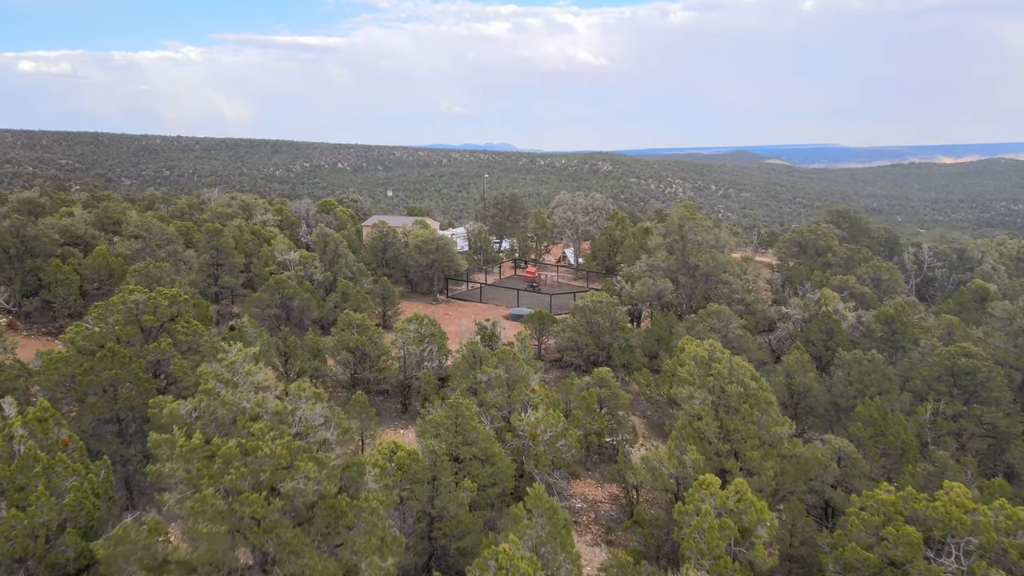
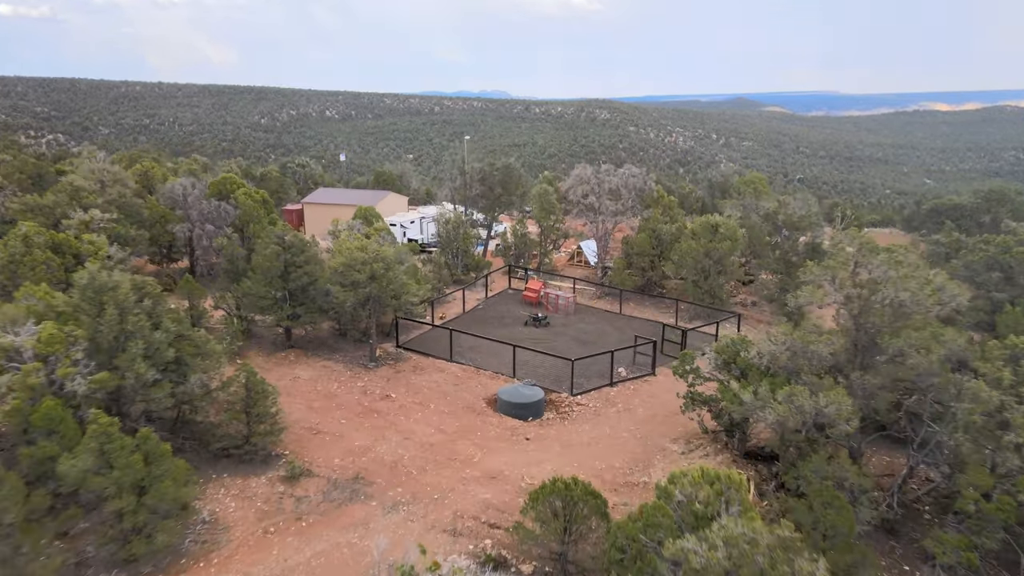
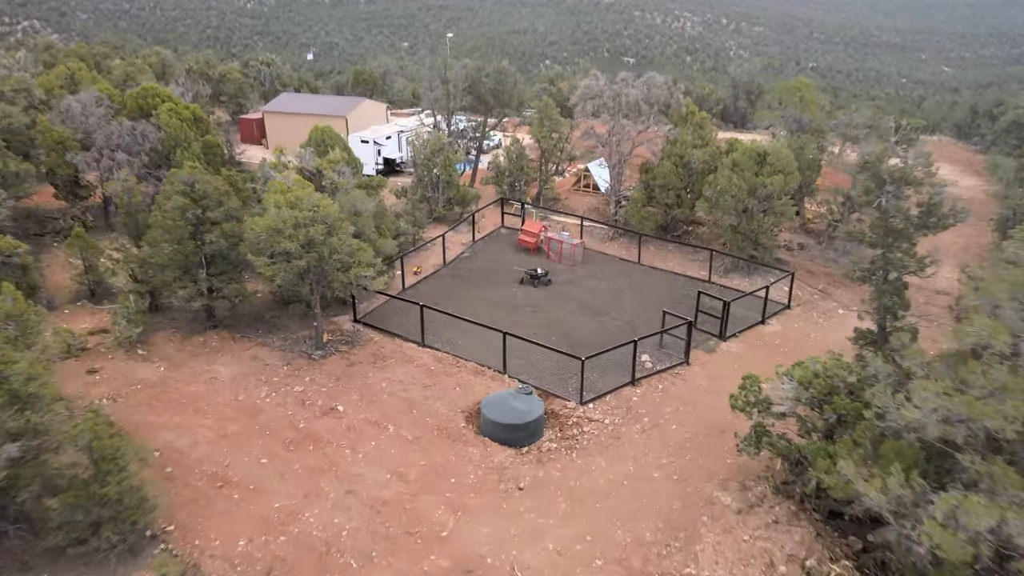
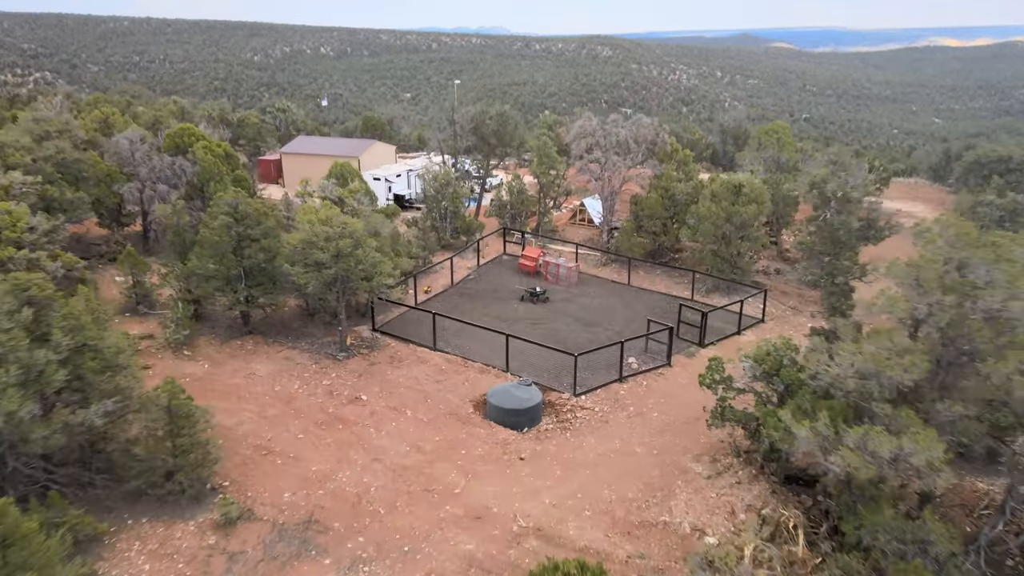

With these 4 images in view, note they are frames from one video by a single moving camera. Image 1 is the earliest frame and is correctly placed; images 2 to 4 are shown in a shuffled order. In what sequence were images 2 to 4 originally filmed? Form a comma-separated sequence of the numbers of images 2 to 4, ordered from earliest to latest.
2, 4, 3
